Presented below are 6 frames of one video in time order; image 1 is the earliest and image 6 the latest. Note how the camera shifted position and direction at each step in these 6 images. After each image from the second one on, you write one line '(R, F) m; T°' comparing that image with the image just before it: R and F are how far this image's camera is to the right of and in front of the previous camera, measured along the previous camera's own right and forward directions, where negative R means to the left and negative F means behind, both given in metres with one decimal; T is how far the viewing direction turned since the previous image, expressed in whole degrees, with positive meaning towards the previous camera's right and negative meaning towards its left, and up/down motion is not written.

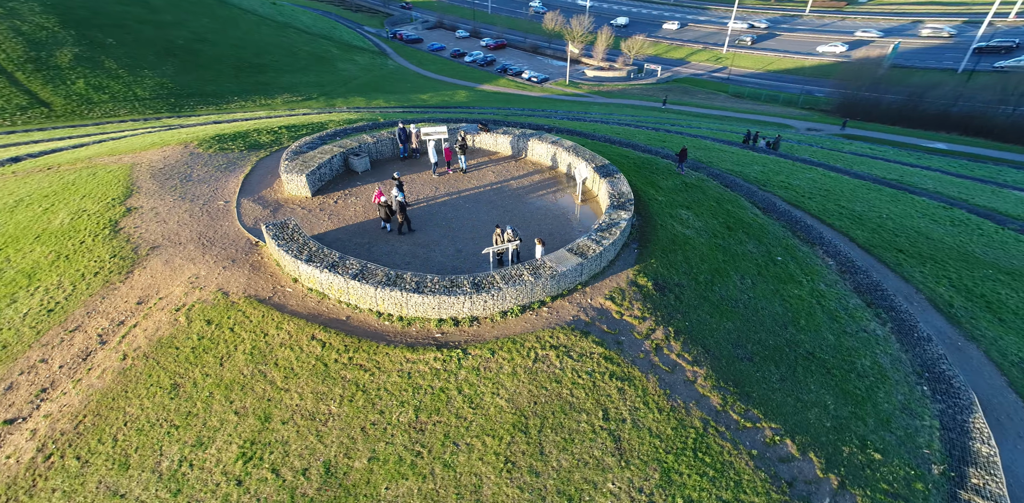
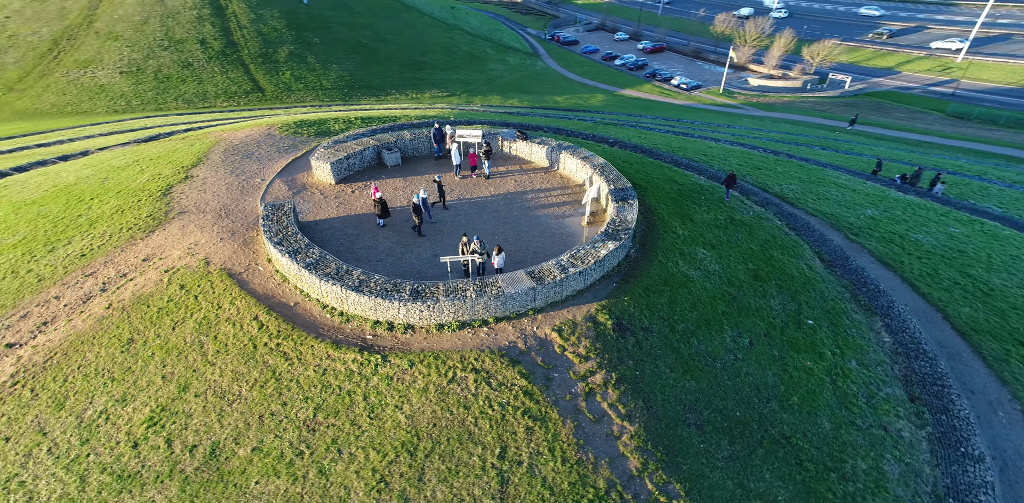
(+3.1, +1.0) m; -8°
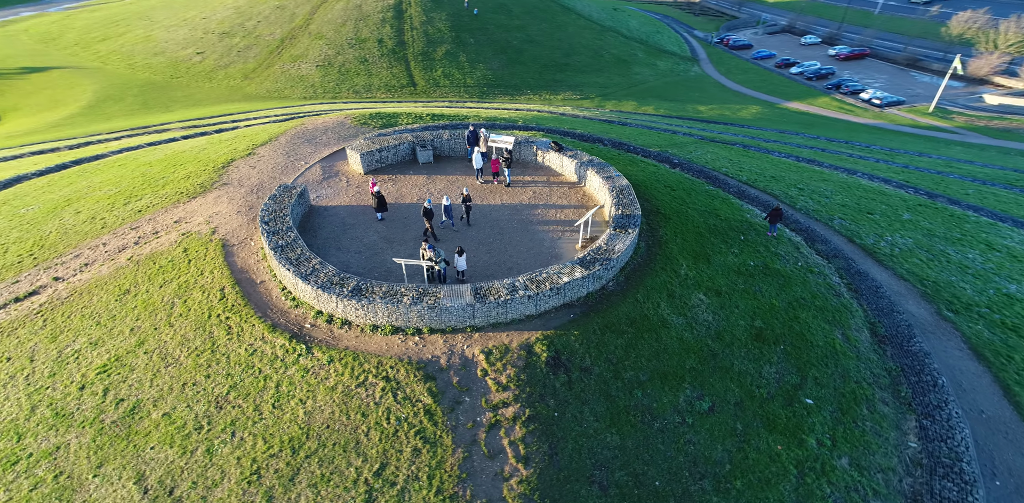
(+3.2, +0.8) m; -9°
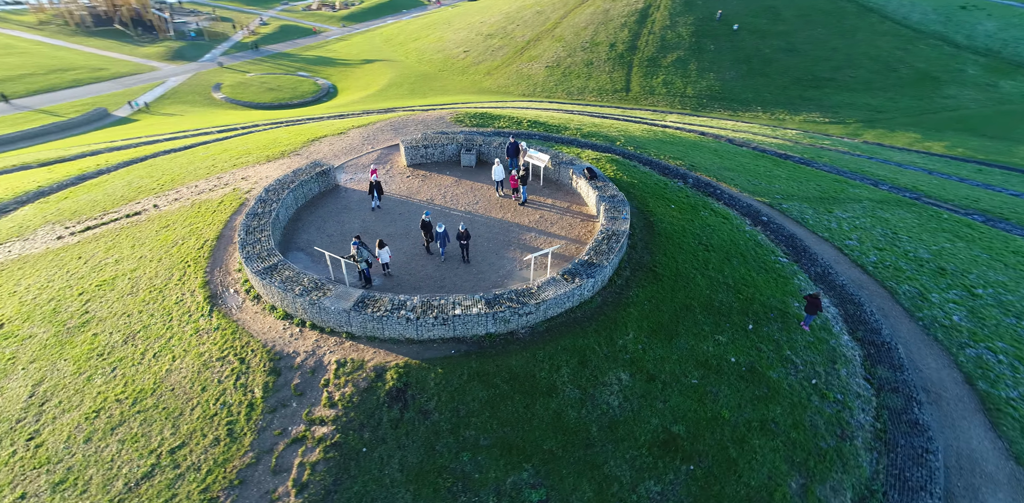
(+5.9, +1.4) m; -16°
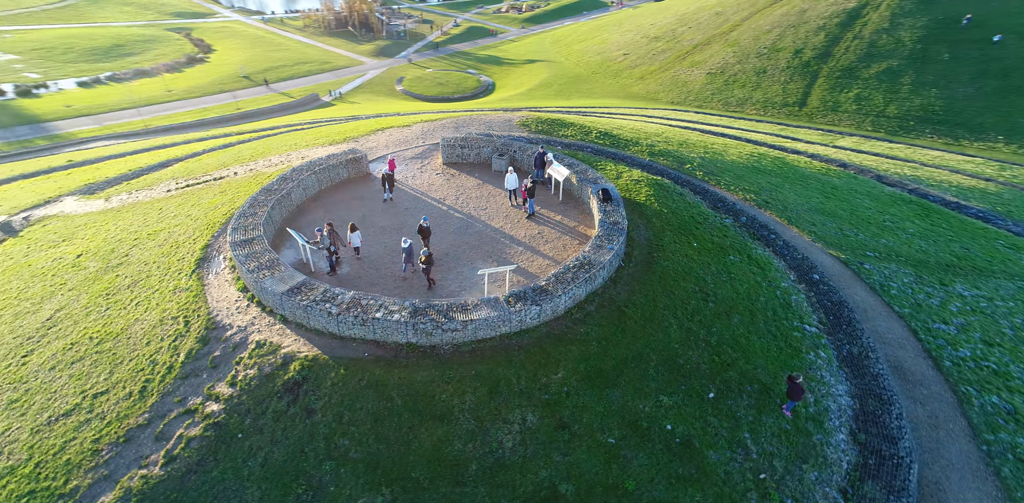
(+4.4, +0.8) m; -12°
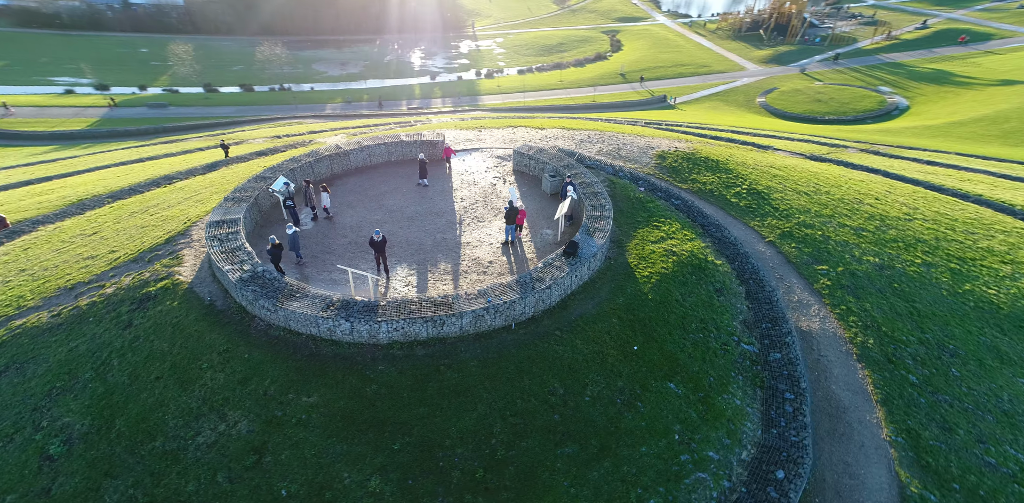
(+10.7, +3.0) m; -28°
